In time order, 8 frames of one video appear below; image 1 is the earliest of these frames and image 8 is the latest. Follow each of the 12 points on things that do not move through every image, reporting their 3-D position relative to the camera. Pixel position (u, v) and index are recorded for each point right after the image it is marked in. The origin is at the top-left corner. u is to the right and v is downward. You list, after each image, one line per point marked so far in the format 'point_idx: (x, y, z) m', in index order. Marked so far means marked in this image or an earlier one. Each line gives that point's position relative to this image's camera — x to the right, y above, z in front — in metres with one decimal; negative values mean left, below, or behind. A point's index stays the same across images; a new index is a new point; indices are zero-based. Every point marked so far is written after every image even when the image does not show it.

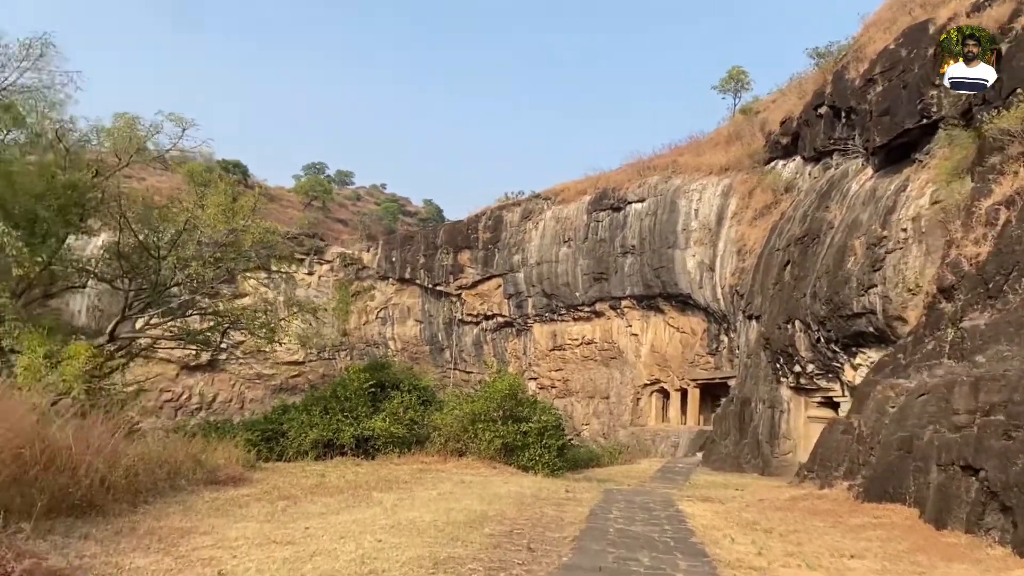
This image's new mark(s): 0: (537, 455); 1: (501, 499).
0: (+0.4, -2.4, +11.5) m
1: (-0.1, -2.0, +7.5) m
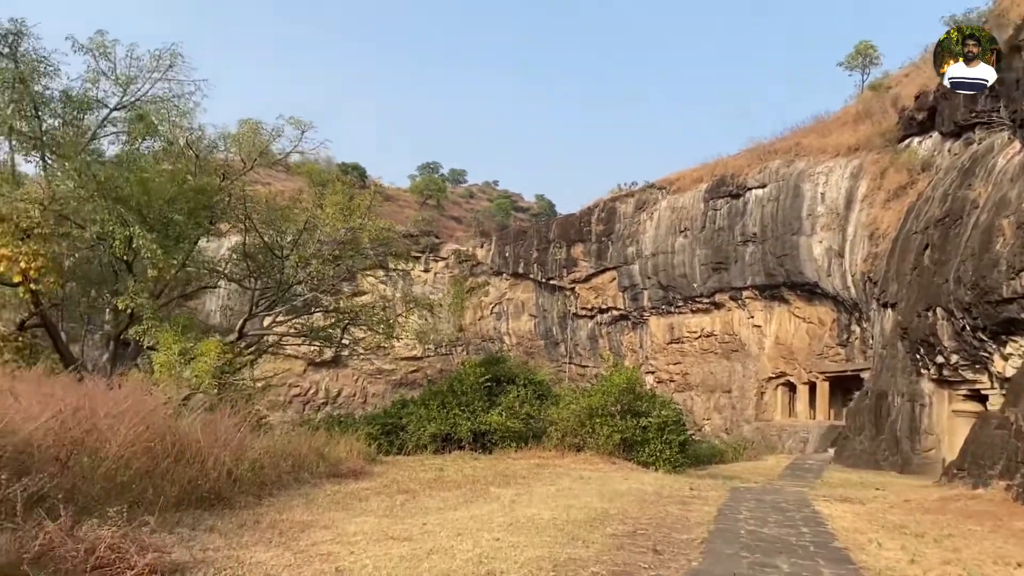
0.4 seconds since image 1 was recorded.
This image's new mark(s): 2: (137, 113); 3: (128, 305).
0: (+2.0, -2.2, +11.1) m
1: (+0.9, -1.9, +7.2) m
2: (-5.2, +2.5, +11.2) m
3: (-4.9, -0.2, +10.2) m
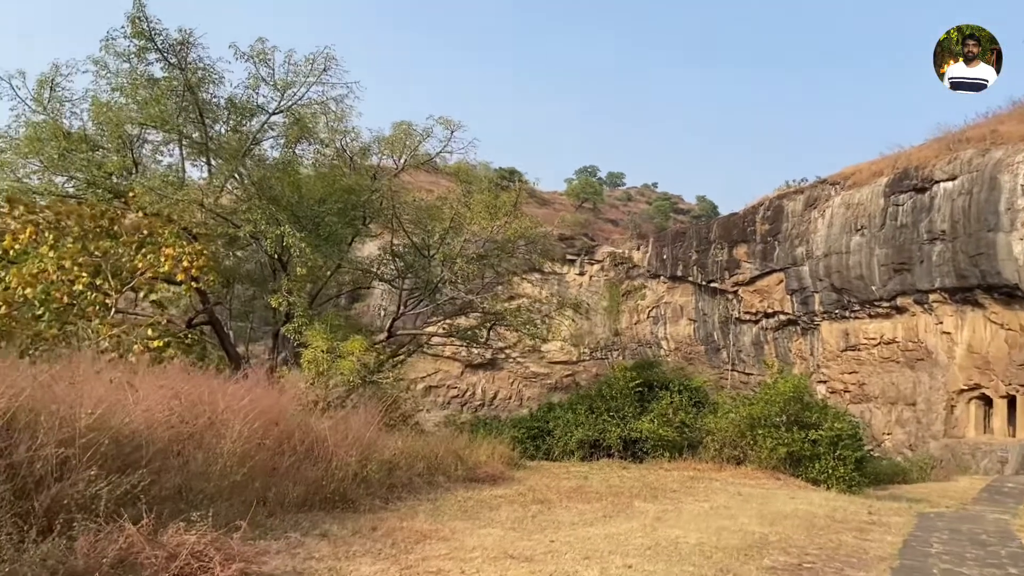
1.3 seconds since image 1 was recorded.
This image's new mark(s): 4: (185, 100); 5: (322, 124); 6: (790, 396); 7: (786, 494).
0: (+3.9, -2.2, +10.0) m
1: (+2.1, -1.8, +6.4) m
2: (-3.2, +2.5, +11.5) m
3: (-3.0, -0.2, +10.5) m
4: (-4.3, +2.5, +10.6) m
5: (-2.8, +2.5, +12.1) m
6: (+3.6, -1.4, +10.6) m
7: (+2.8, -2.1, +8.3) m
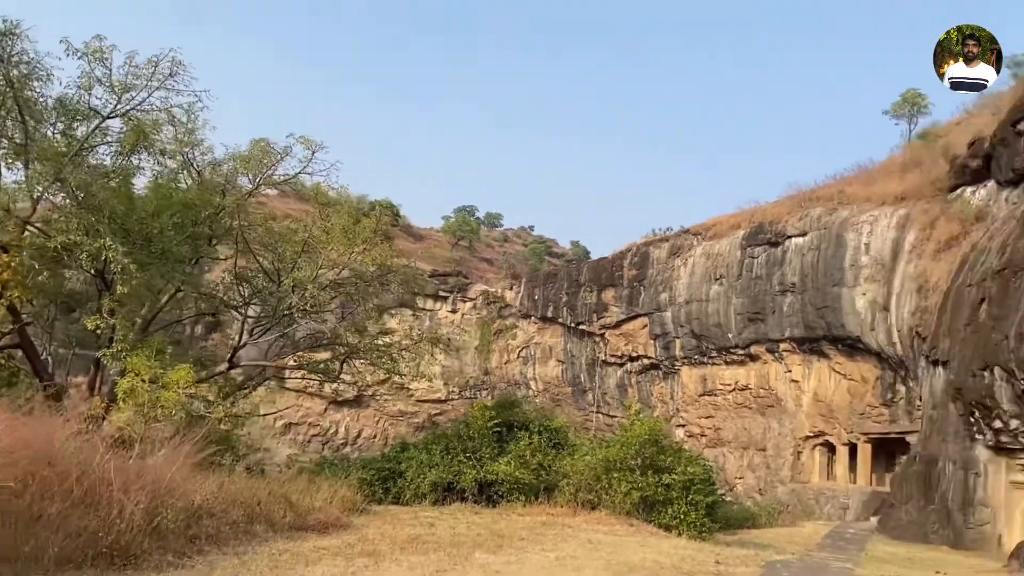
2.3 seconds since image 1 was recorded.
0: (+2.1, -2.8, +9.9) m
1: (+0.9, -2.1, +6.1) m
2: (-5.0, +2.2, +10.6) m
3: (-4.8, -0.4, +9.4) m
4: (-6.0, +2.3, +9.5) m
5: (-4.8, +2.1, +11.2) m
6: (+1.7, -2.0, +10.5) m
7: (+1.2, -2.6, +8.1) m
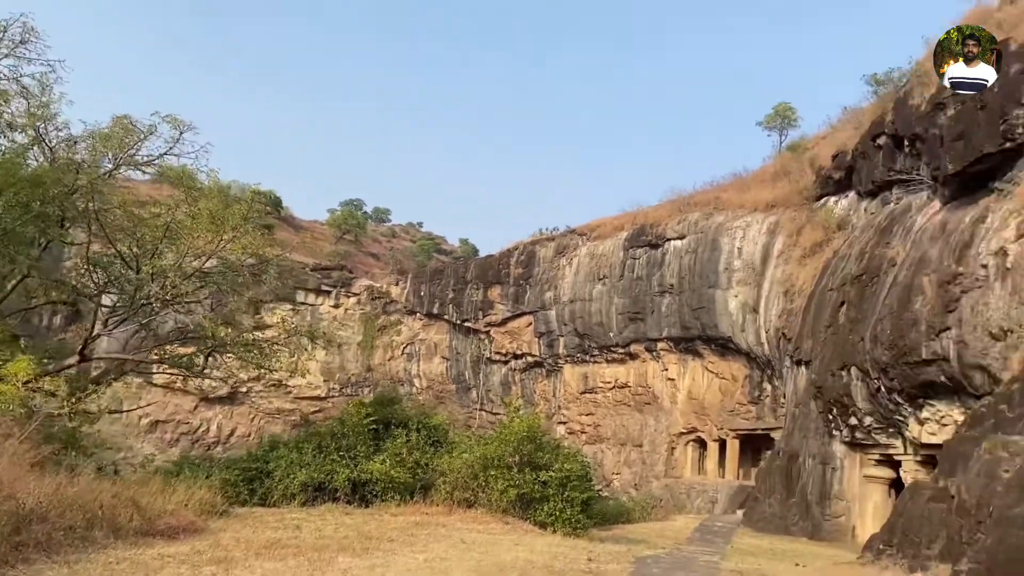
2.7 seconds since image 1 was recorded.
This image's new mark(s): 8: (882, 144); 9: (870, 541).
0: (+0.6, -2.7, +9.9) m
1: (-0.1, -2.1, +6.0) m
2: (-6.4, +2.4, +9.6) m
3: (-6.1, -0.3, +8.5) m
4: (-7.3, +2.5, +8.4) m
5: (-6.3, +2.3, +10.2) m
6: (+0.1, -1.9, +10.4) m
7: (0.0, -2.5, +8.0) m
8: (+7.6, +3.0, +16.6) m
9: (+3.8, -2.7, +8.5) m
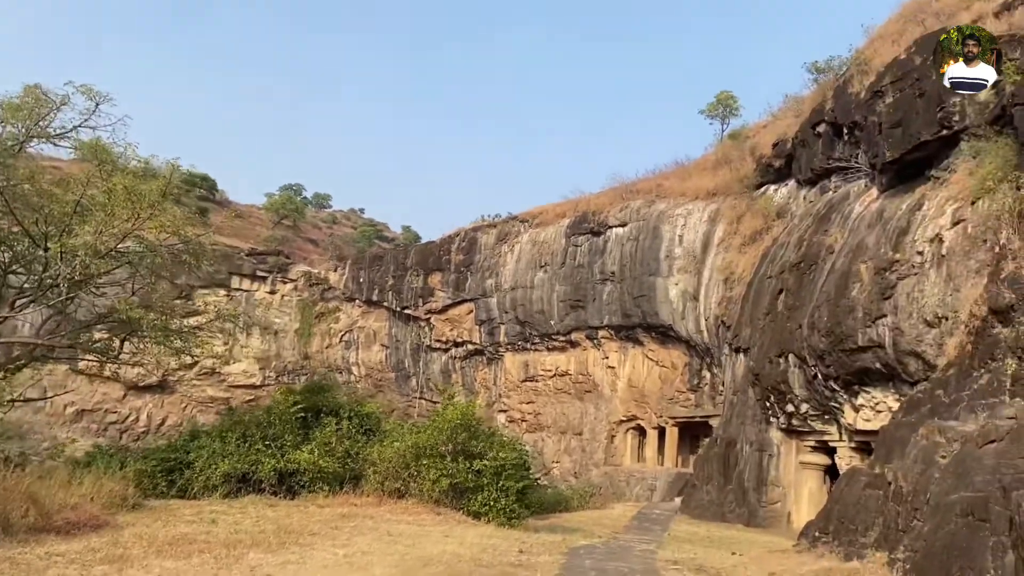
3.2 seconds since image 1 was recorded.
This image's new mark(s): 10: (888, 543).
0: (-0.2, -2.5, +9.6) m
1: (-0.6, -1.9, +5.6) m
2: (-7.1, +2.6, +8.7) m
3: (-6.8, 0.0, +7.7) m
4: (-7.9, +2.7, +7.5) m
5: (-7.1, +2.6, +9.4) m
6: (-0.7, -1.7, +10.1) m
7: (-0.7, -2.3, +7.7) m
8: (+6.4, +3.2, +16.7) m
9: (+3.1, -2.5, +8.5) m
10: (+3.1, -2.1, +6.6) m
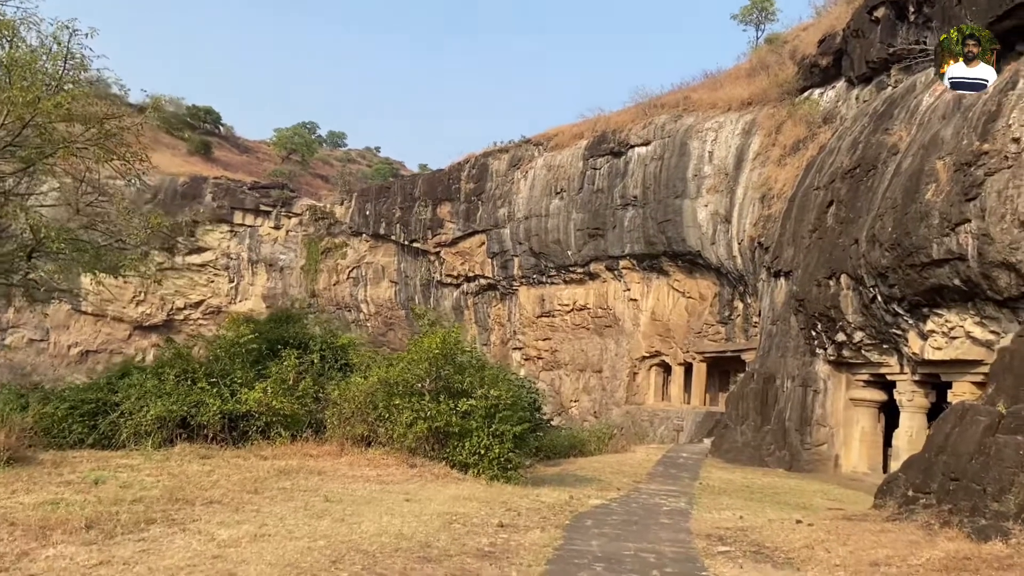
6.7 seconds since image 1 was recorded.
0: (-0.3, -1.5, +7.7) m
1: (-0.8, -1.2, +3.7) m
2: (-7.3, +3.5, +6.7) m
3: (-6.9, +0.8, +5.8) m
4: (-8.1, +3.5, +5.4) m
5: (-7.2, +3.5, +7.3) m
6: (-0.7, -0.7, +8.1) m
7: (-0.8, -1.5, +5.8) m
8: (+6.5, +4.8, +14.2) m
9: (+3.1, -1.6, +6.5) m
10: (+2.9, -1.3, +4.6) m
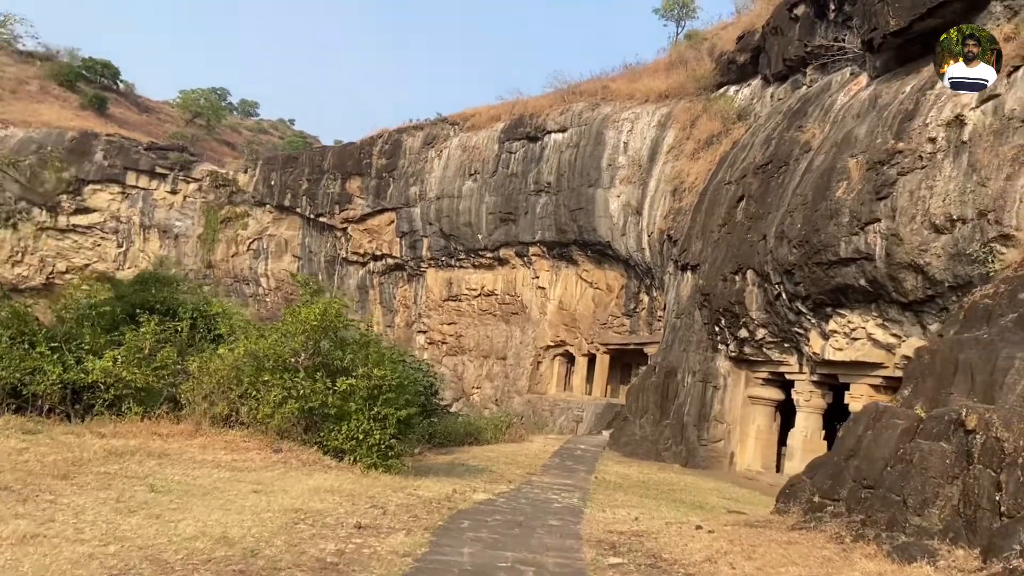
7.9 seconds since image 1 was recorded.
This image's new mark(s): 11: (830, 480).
0: (-1.3, -1.2, +6.9) m
1: (-1.3, -1.0, +2.9) m
2: (-7.8, +4.1, +5.1) m
3: (-7.5, +1.4, +4.3) m
4: (-8.5, +4.1, +3.7) m
5: (-7.8, +4.1, +5.7) m
6: (-1.7, -0.4, +7.3) m
7: (-1.6, -1.2, +4.9) m
8: (+5.0, +4.8, +14.1) m
9: (+2.1, -1.5, +6.1) m
10: (+2.3, -1.2, +4.2) m
11: (+2.2, -1.4, +5.7) m
